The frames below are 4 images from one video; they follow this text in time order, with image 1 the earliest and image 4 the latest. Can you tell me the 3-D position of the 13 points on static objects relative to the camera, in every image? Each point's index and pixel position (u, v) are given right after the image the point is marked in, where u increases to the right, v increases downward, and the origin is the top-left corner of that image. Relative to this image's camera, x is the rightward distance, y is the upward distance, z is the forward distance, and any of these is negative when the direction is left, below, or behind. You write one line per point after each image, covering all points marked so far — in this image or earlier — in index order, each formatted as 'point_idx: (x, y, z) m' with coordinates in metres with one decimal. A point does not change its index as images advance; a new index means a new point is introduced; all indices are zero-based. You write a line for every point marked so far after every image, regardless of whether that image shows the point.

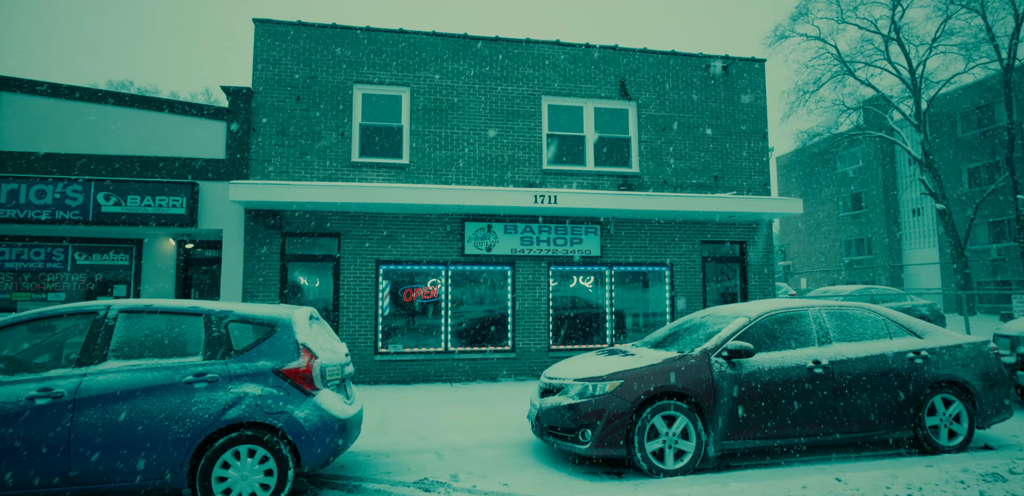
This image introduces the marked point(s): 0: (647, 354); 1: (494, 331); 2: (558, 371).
0: (+1.3, -1.0, +5.4) m
1: (-0.4, -1.6, +10.7) m
2: (+0.5, -1.2, +5.5) m
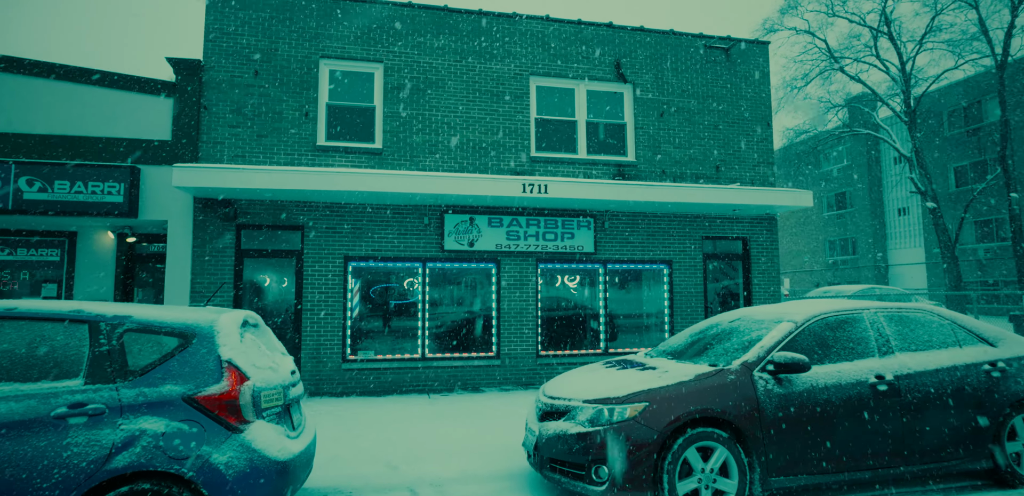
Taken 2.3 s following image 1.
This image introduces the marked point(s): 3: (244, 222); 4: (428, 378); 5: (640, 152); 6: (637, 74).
0: (+1.3, -0.9, +4.4) m
1: (-0.6, -1.5, +9.7) m
2: (+0.4, -1.1, +4.5) m
3: (-4.3, +0.4, +8.9) m
4: (-1.4, -2.2, +9.3) m
5: (+2.4, +1.8, +10.5) m
6: (+2.4, +3.3, +10.7) m
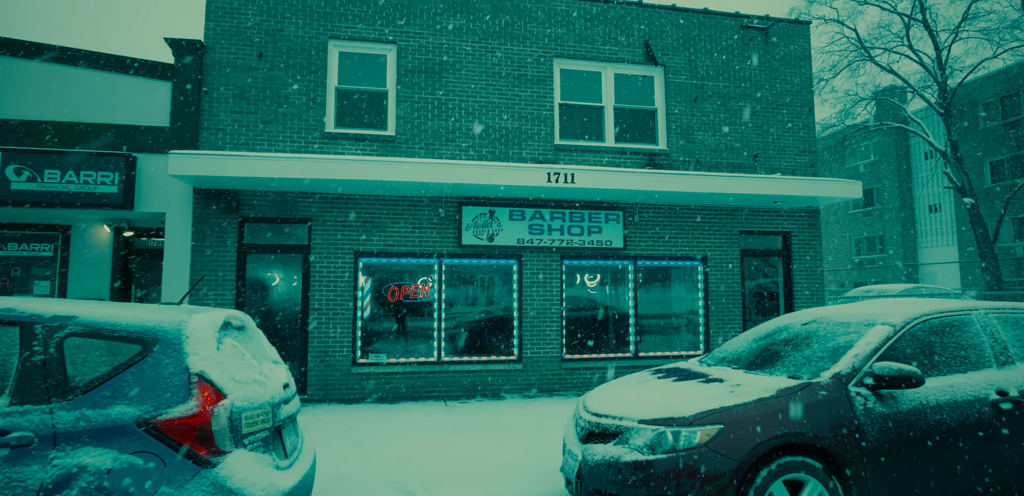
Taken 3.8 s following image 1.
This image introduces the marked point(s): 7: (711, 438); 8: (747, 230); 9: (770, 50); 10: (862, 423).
0: (+1.5, -0.9, +3.7) m
1: (-0.2, -1.4, +8.9) m
2: (+0.6, -1.1, +3.8) m
3: (-4.0, +0.5, +8.3) m
4: (-1.0, -2.1, +8.6) m
5: (+2.8, +1.9, +9.7) m
6: (+2.8, +3.4, +9.9) m
7: (+1.1, -1.1, +3.1) m
8: (+4.2, +0.3, +10.0) m
9: (+4.8, +3.7, +10.3) m
10: (+2.0, -1.0, +3.2) m
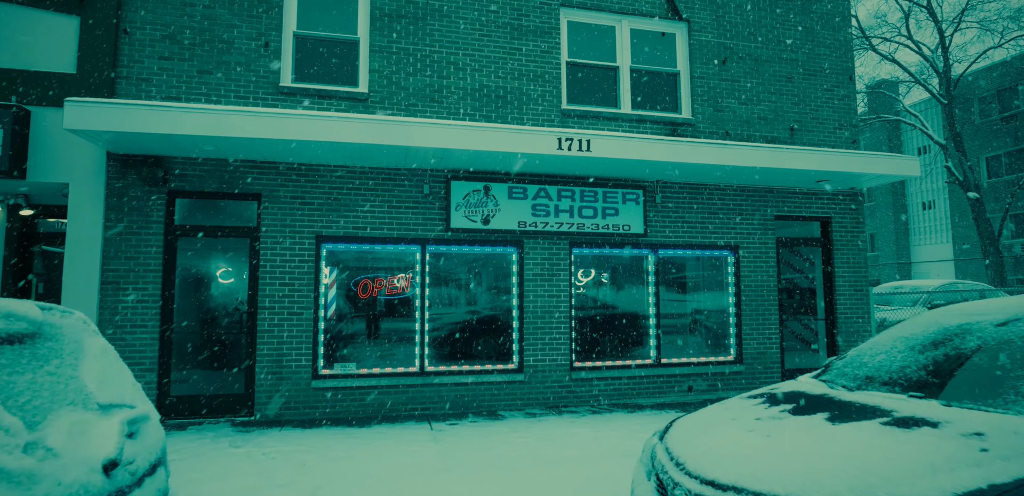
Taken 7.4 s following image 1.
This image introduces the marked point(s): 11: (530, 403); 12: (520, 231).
0: (+1.7, -0.7, +2.1) m
1: (-0.3, -1.2, +7.3) m
2: (+0.9, -0.8, +2.2) m
3: (-3.9, +0.7, +6.5) m
4: (-1.0, -1.9, +6.9) m
5: (+2.8, +2.1, +8.3) m
6: (+2.7, +3.6, +8.4) m
7: (+1.3, -0.9, +1.6) m
8: (+4.2, +0.5, +8.6) m
9: (+4.7, +3.9, +8.9) m
10: (+2.2, -0.8, +1.7) m
11: (+0.2, -2.0, +7.3) m
12: (+0.1, +0.2, +7.5) m
